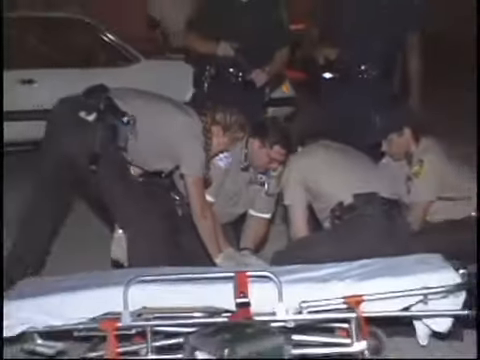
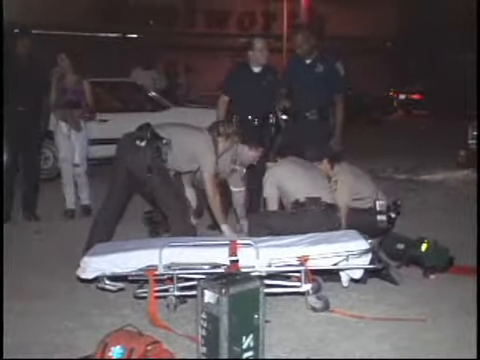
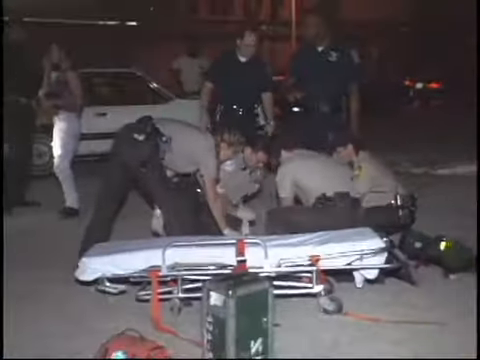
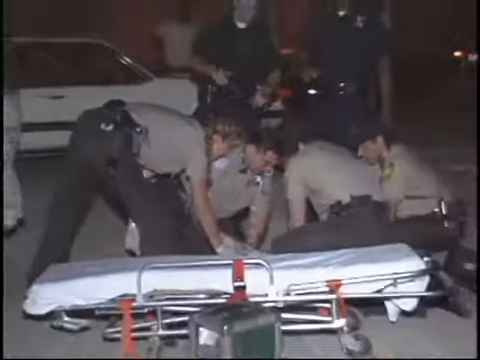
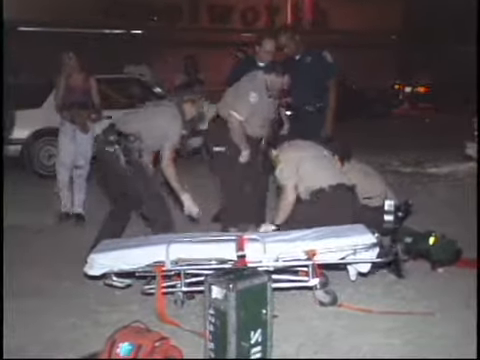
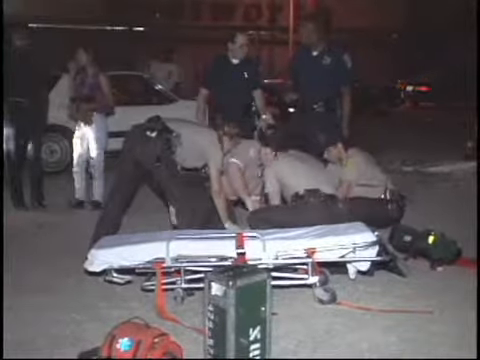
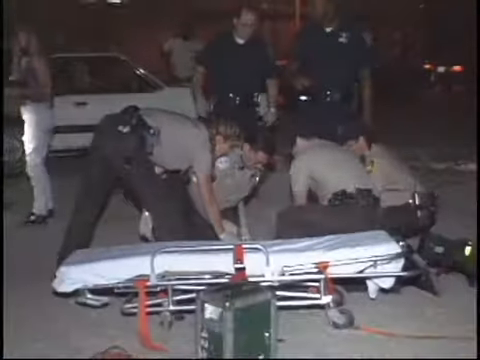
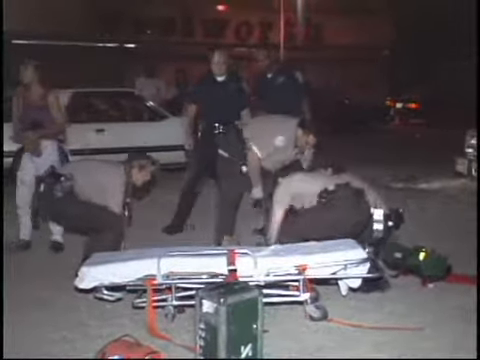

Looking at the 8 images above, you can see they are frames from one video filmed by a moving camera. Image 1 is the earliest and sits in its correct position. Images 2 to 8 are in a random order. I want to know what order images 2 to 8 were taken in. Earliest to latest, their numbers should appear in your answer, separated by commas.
4, 7, 3, 6, 2, 5, 8
